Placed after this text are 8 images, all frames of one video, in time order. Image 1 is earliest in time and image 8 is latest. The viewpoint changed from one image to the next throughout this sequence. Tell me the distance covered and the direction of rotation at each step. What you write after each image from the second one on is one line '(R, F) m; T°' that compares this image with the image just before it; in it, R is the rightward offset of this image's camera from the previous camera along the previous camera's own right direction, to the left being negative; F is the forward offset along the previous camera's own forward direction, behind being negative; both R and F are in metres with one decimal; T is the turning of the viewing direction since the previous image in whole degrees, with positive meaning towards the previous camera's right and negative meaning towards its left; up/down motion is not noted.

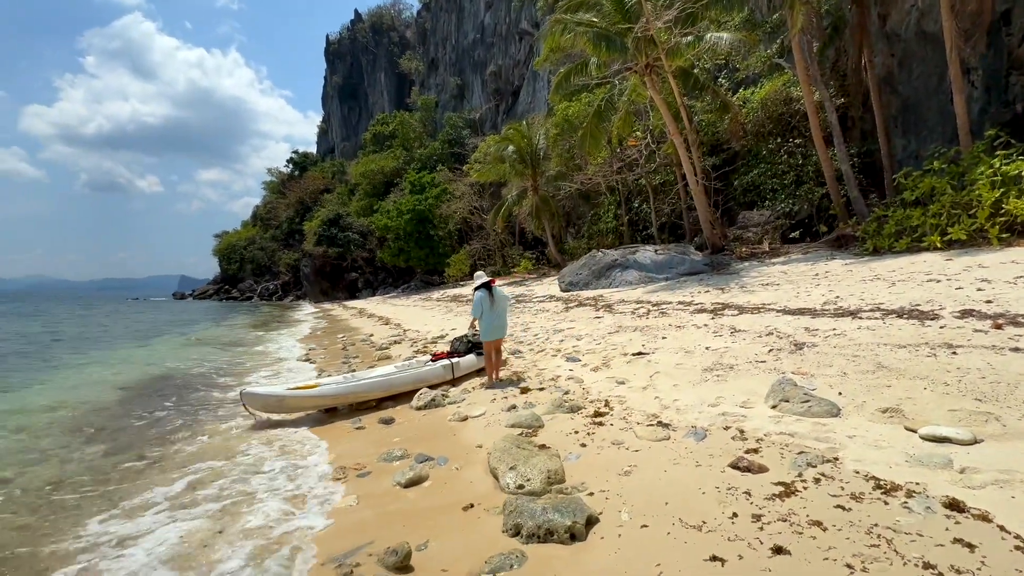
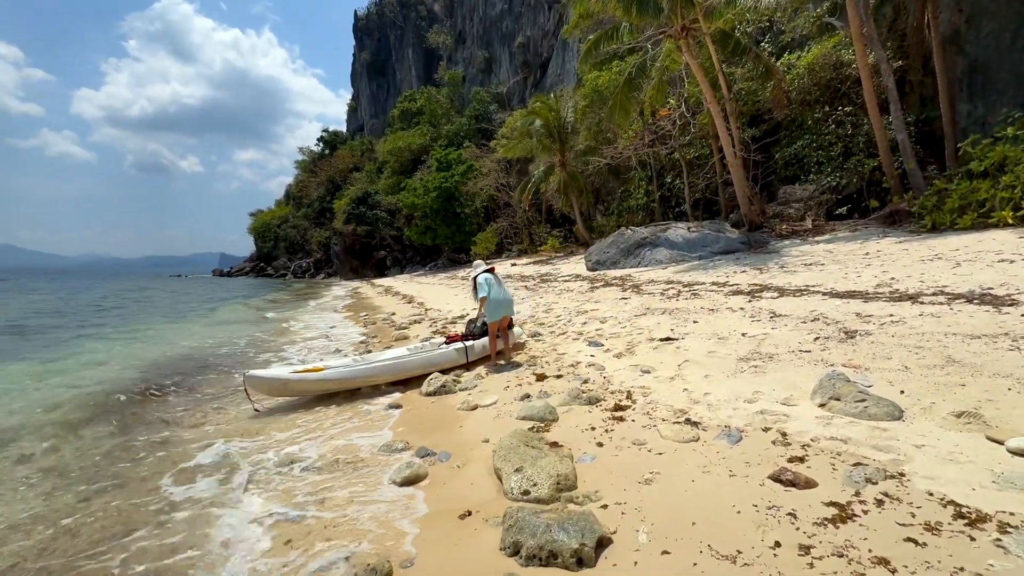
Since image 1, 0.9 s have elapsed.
(+0.1, +0.4) m; -3°
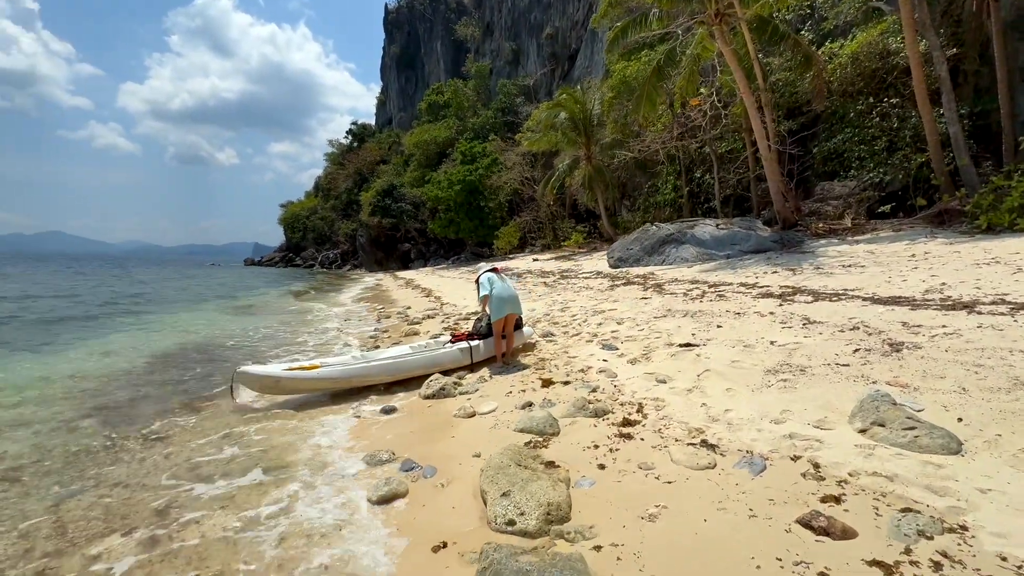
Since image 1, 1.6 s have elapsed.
(+0.2, +0.4) m; -3°
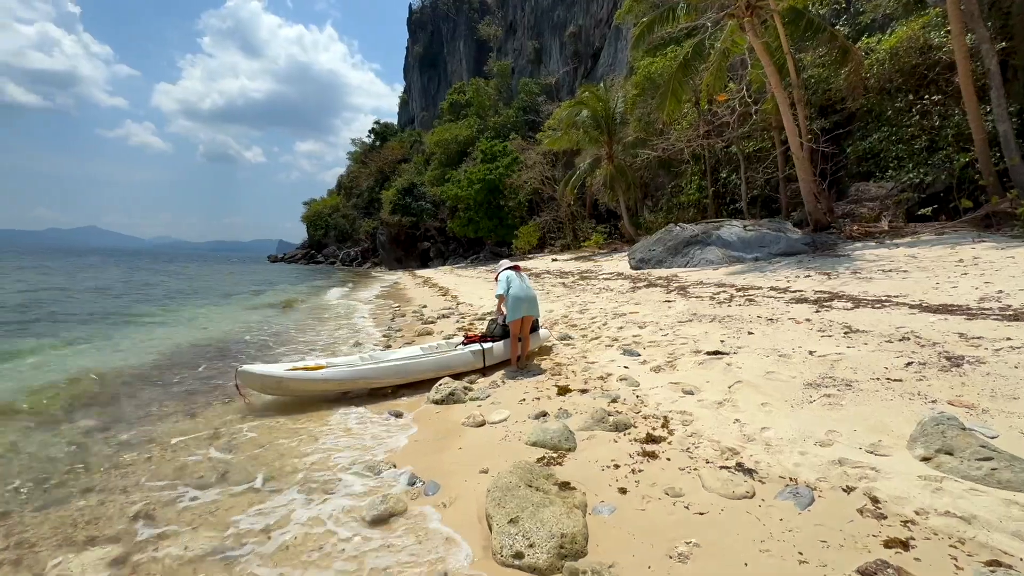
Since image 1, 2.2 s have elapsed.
(0.0, +0.3) m; -2°
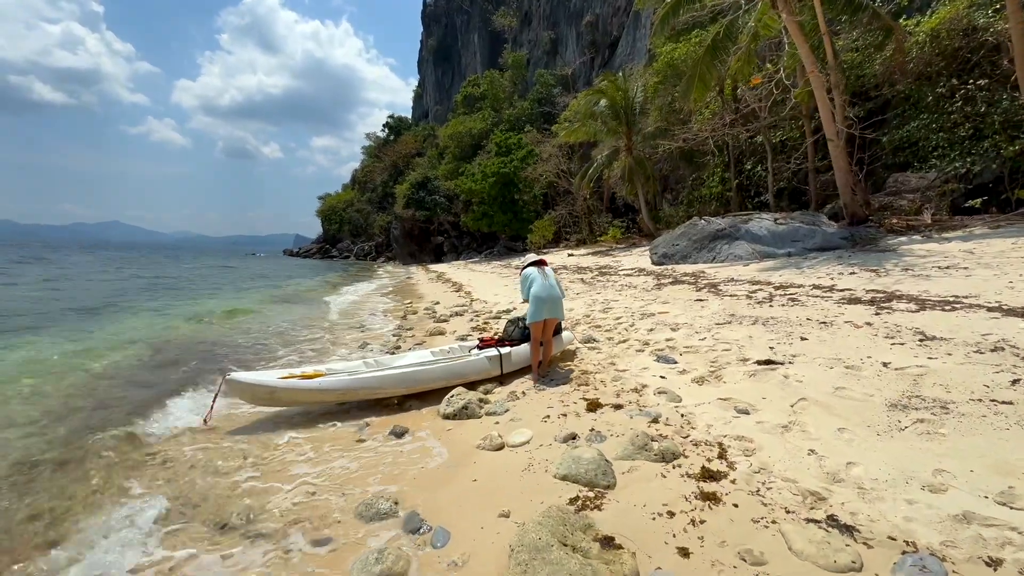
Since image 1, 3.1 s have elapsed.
(-0.1, +0.6) m; -2°
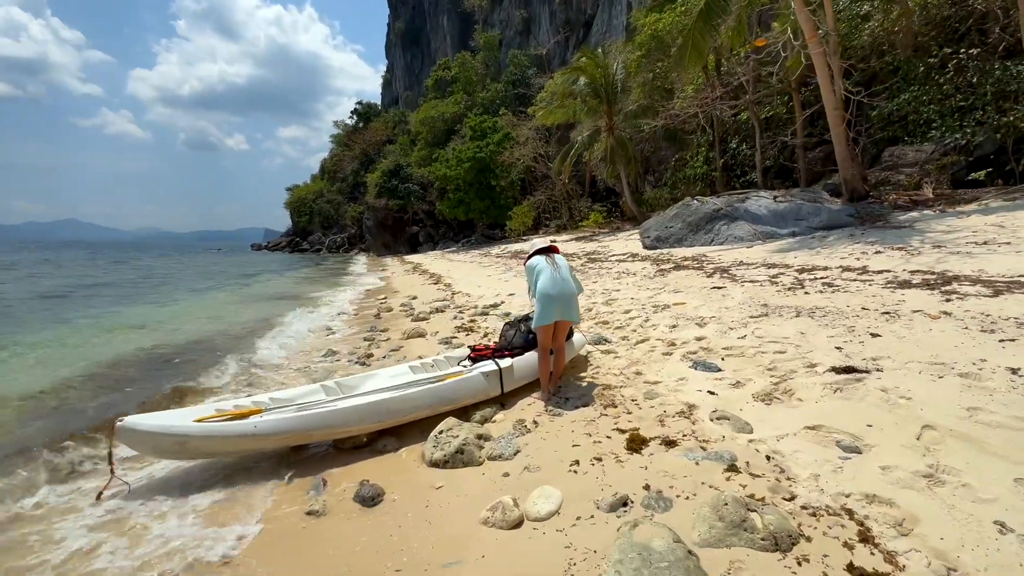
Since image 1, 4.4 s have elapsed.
(-0.2, +1.1) m; +3°
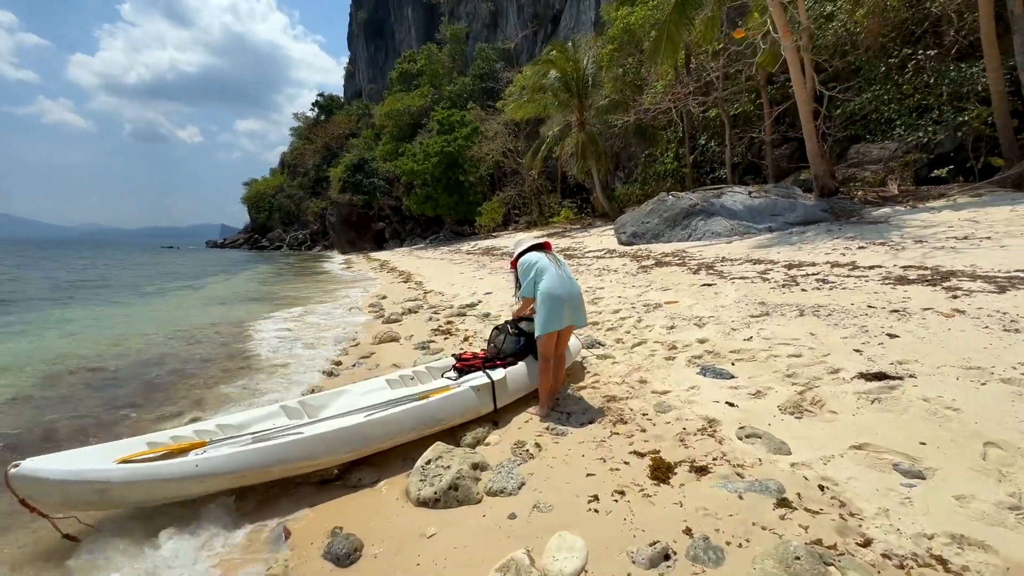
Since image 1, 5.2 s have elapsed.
(-0.2, +0.5) m; +4°
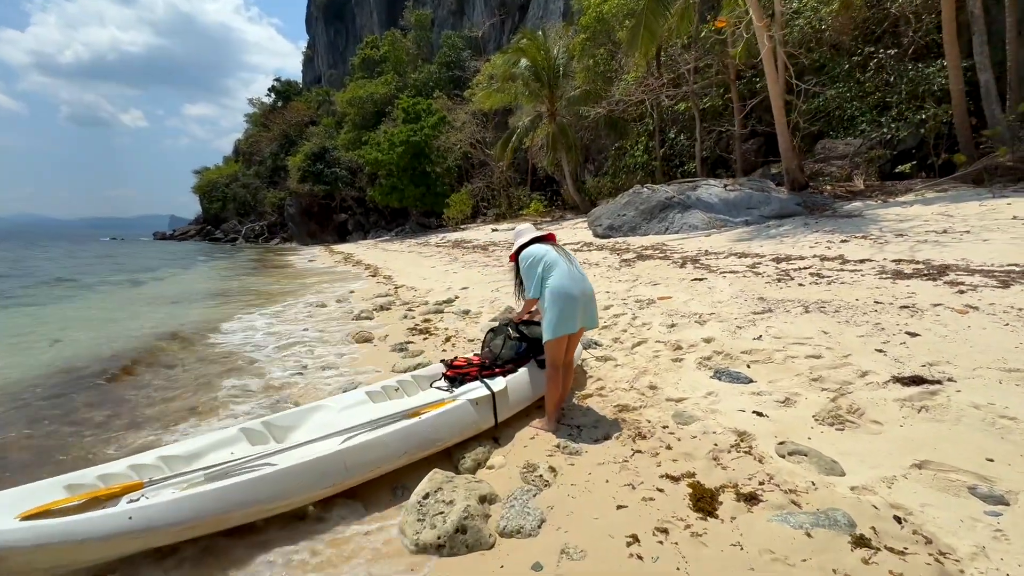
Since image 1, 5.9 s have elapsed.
(-0.2, +0.4) m; +4°
